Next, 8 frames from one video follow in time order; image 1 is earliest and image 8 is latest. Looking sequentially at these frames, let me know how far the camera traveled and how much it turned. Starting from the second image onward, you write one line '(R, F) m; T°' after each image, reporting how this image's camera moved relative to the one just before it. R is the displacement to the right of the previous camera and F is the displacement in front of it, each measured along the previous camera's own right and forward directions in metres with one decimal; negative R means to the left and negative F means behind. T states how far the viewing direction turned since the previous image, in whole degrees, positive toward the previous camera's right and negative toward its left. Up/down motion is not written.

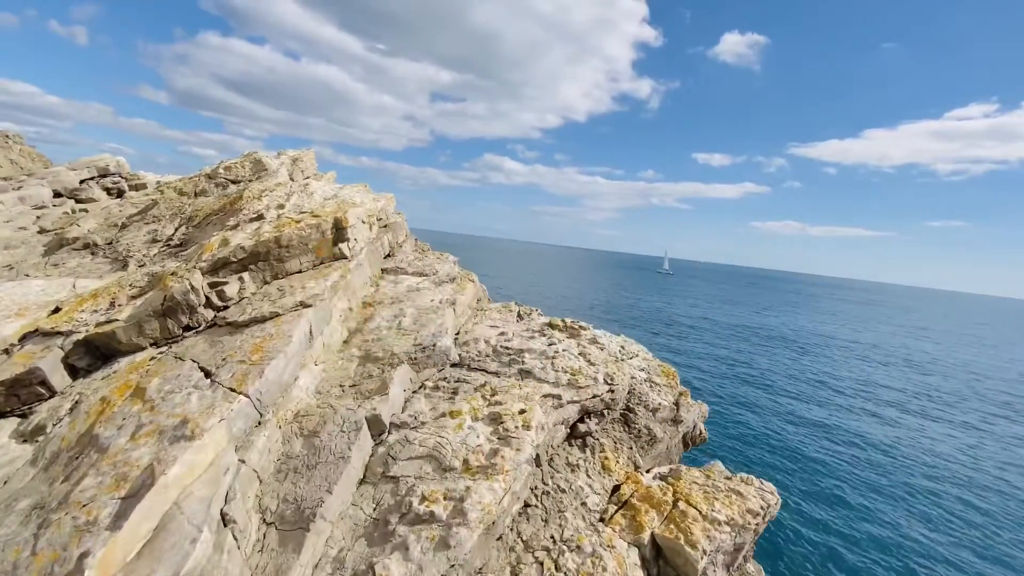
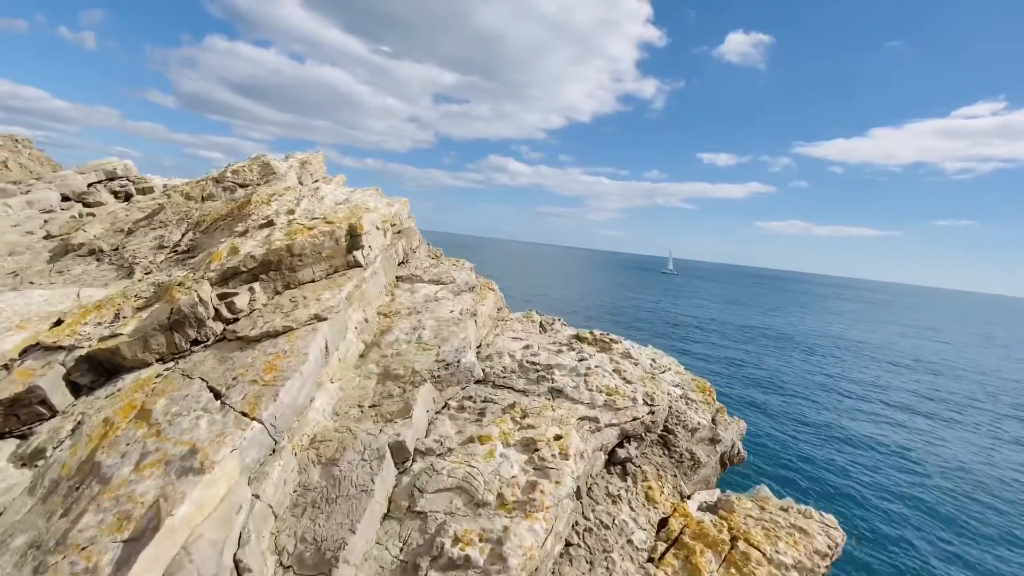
(-0.5, +0.8) m; -1°
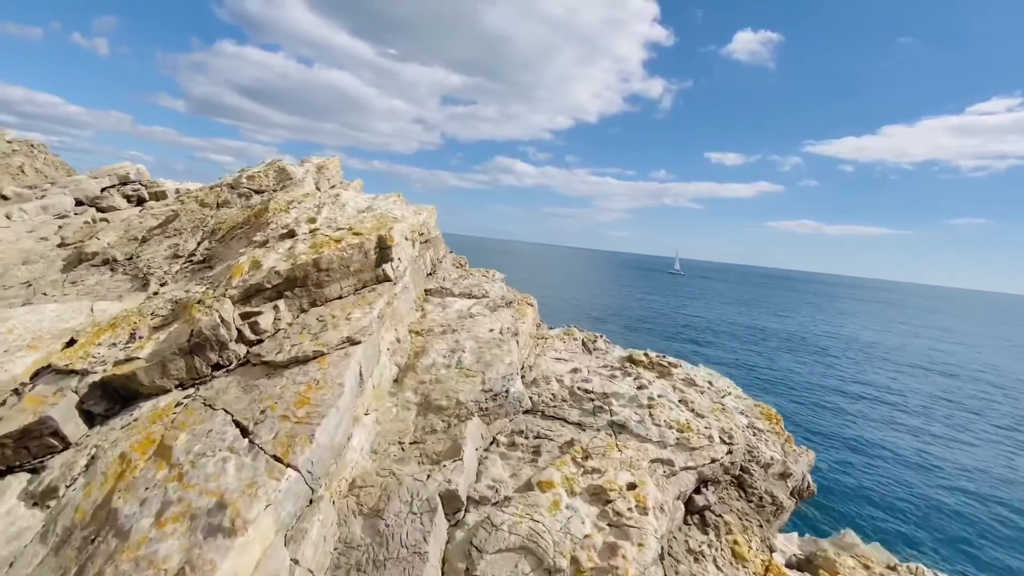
(-0.9, +1.0) m; -1°
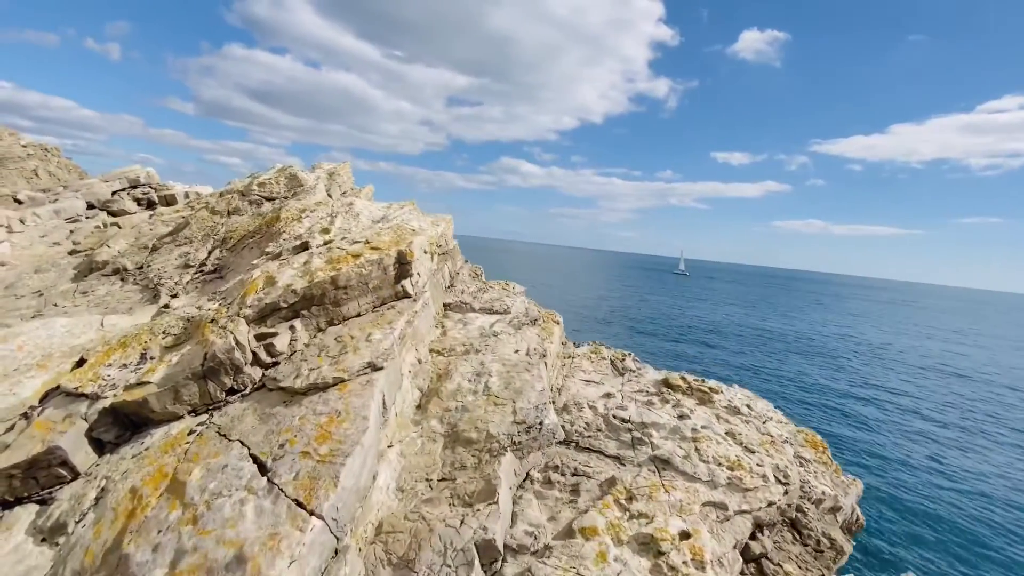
(-0.5, +0.6) m; -1°
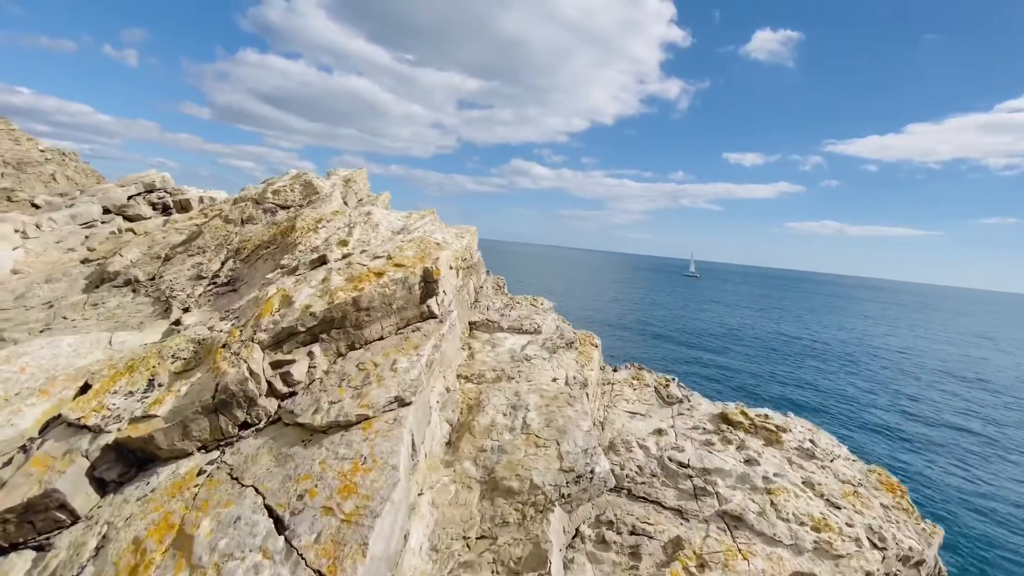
(-0.6, +1.0) m; -1°
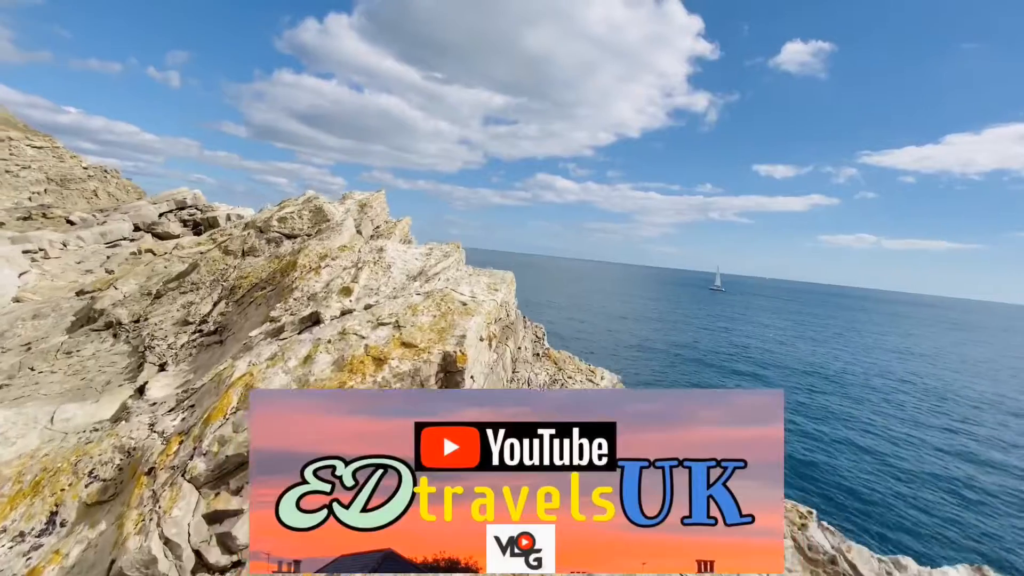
(-0.6, +3.7) m; -3°
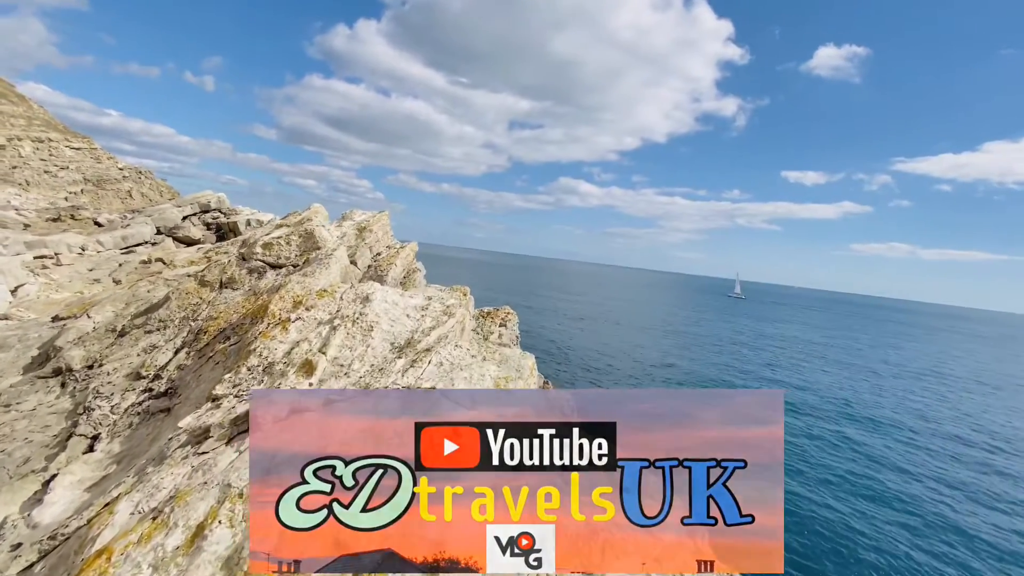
(0.0, +3.6) m; -2°
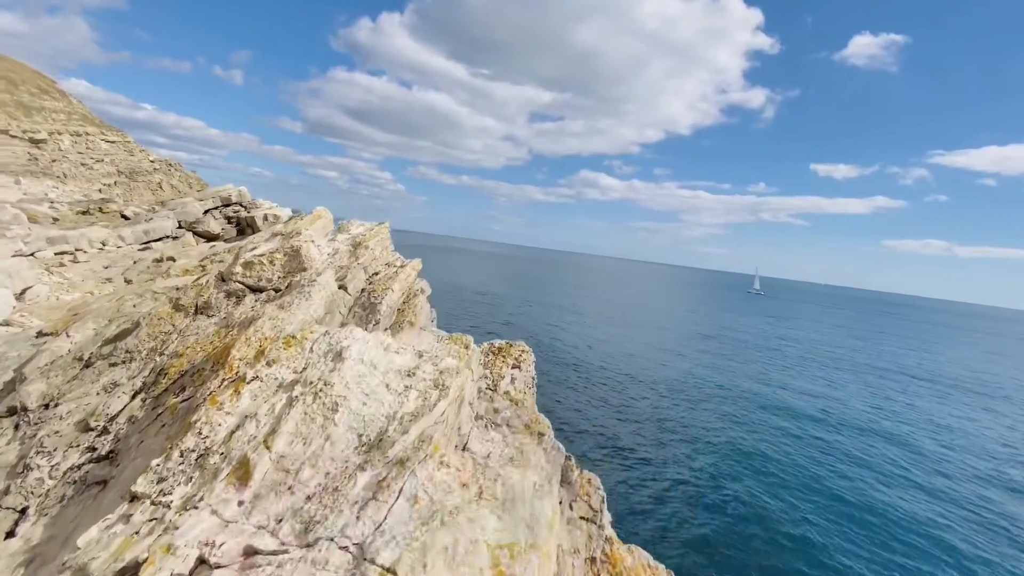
(+0.1, +2.8) m; -2°
